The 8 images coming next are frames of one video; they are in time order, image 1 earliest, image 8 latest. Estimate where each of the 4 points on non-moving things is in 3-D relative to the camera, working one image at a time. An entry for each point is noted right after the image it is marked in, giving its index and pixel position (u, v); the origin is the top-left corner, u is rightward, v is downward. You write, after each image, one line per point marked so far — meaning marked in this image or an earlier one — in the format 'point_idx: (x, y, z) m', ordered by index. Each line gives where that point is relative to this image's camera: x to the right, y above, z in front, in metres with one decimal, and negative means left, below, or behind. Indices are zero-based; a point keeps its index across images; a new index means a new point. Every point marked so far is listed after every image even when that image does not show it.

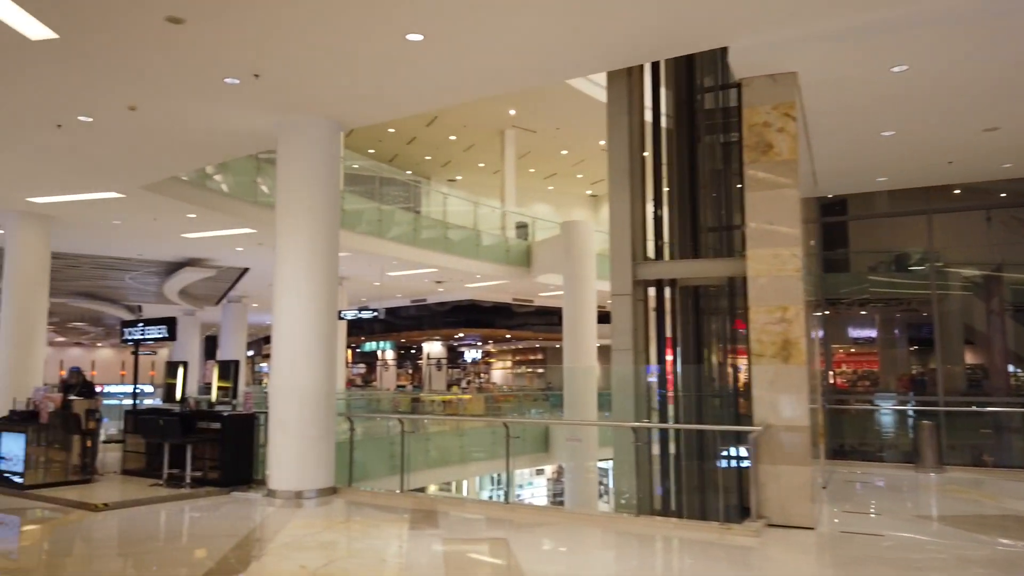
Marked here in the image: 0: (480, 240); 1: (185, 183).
0: (-0.8, +1.2, +18.3) m
1: (-4.9, +1.6, +11.1) m
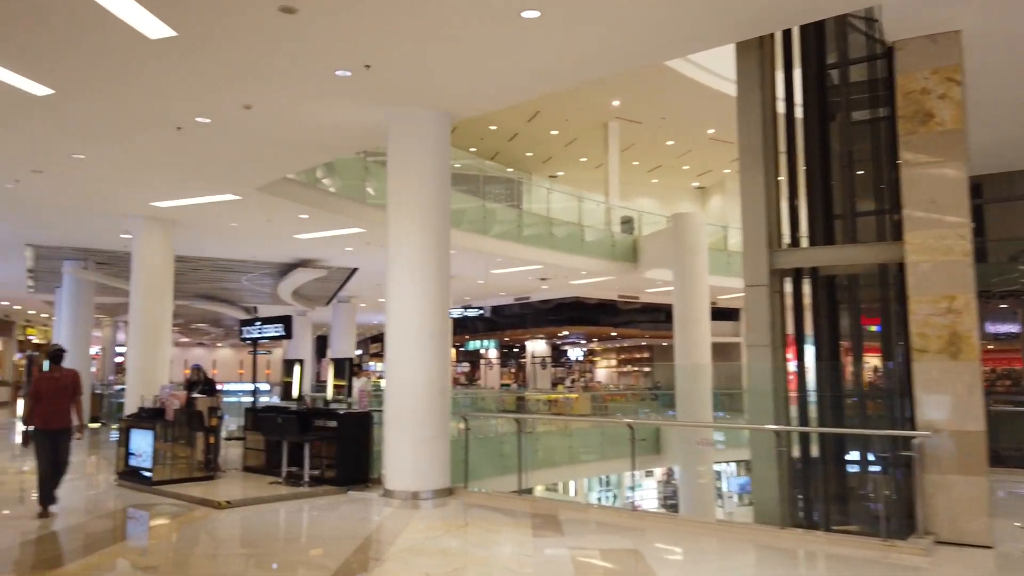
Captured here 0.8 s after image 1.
0: (+1.8, +1.3, +17.8) m
1: (-3.3, +1.6, +11.2) m
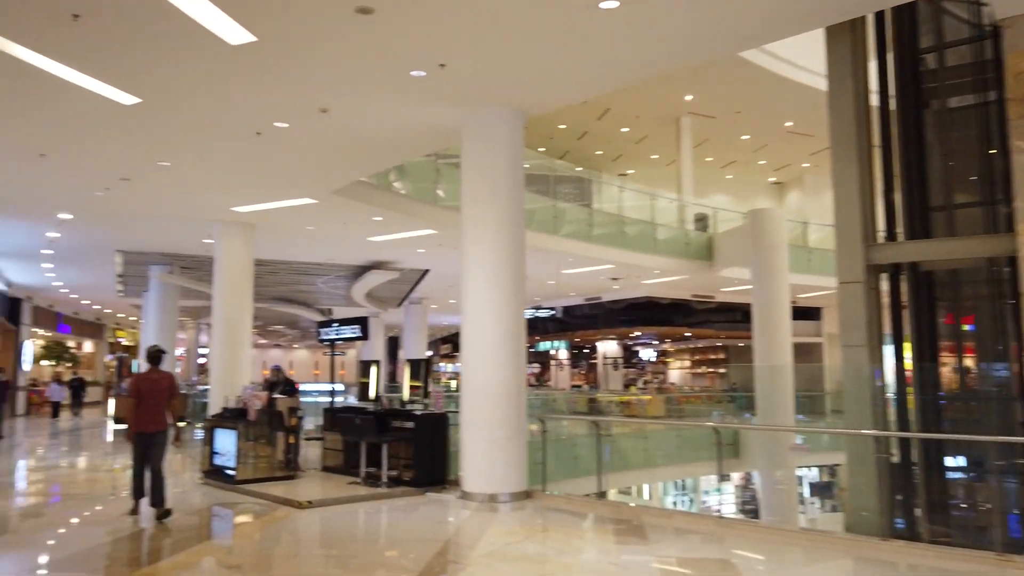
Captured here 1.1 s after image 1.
0: (+3.5, +1.3, +17.5) m
1: (-2.1, +1.6, +11.3) m
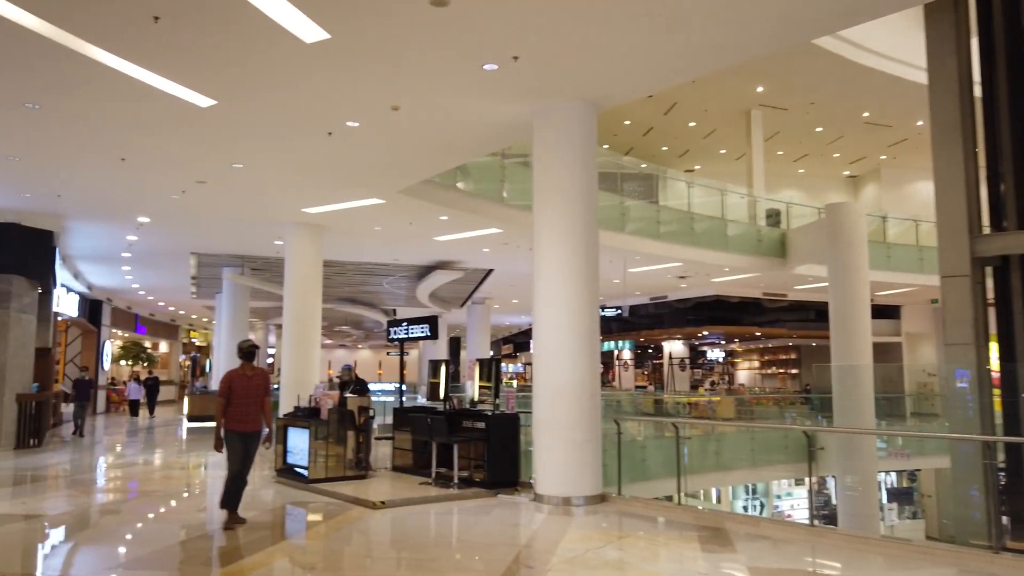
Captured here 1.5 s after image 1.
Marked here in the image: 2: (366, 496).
0: (+5.0, +1.4, +16.9) m
1: (-1.1, +1.6, +11.3) m
2: (-1.5, -2.1, +7.3) m
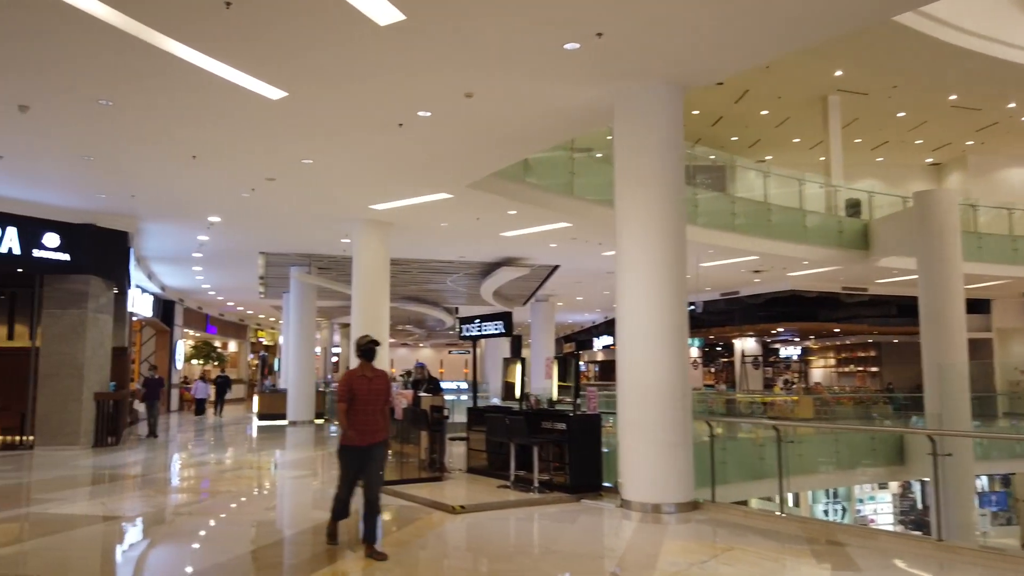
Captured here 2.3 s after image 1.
0: (+6.5, +1.5, +16.1) m
1: (-0.1, +1.6, +11.0) m
2: (-0.7, -2.0, +7.0) m
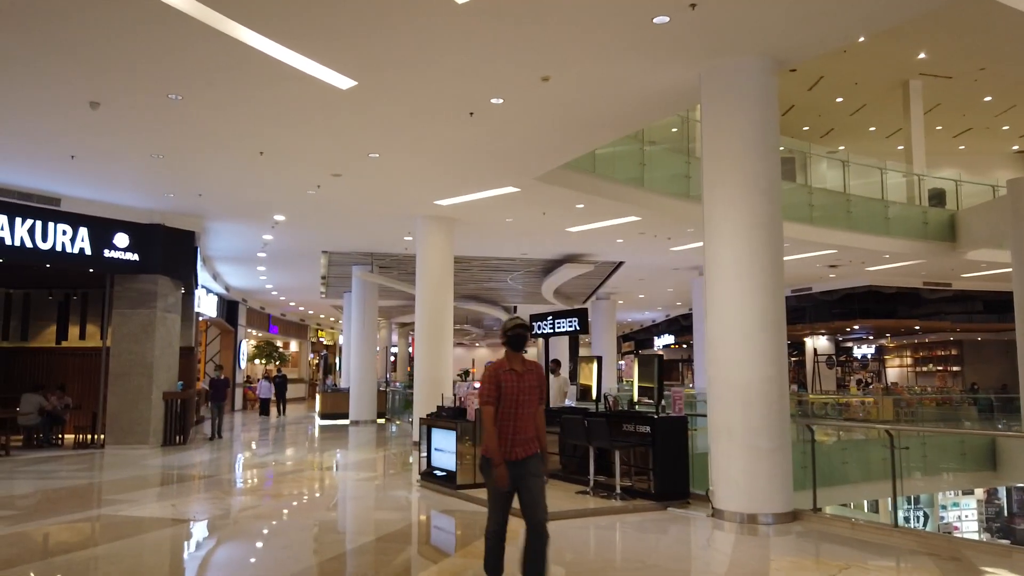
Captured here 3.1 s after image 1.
0: (+7.8, +1.6, +15.2) m
1: (+0.9, +1.7, +10.6) m
2: (+0.1, -2.0, +6.6) m
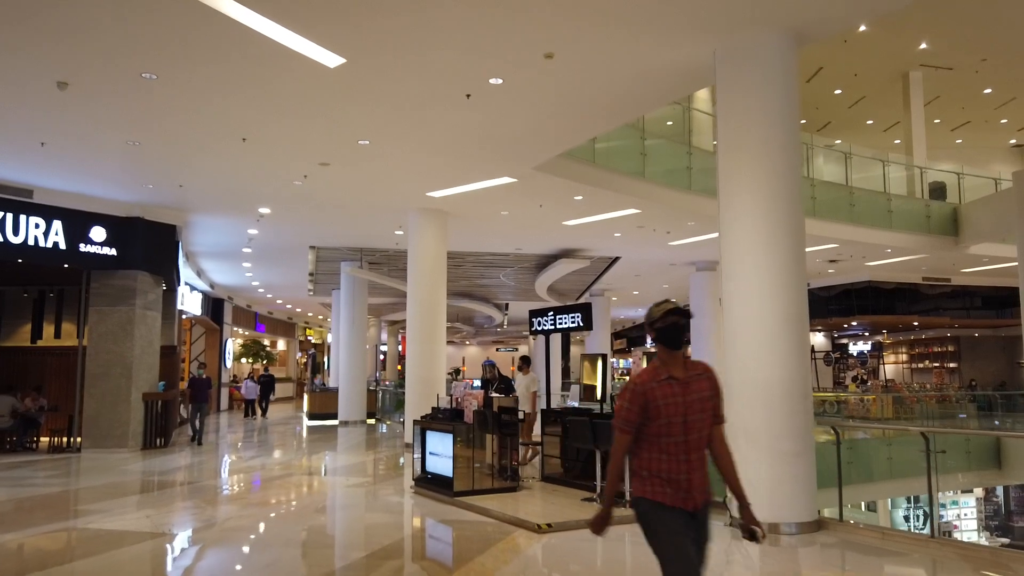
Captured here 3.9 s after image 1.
0: (+7.7, +1.7, +14.9) m
1: (+0.9, +1.8, +10.1) m
2: (+0.1, -1.9, +6.2) m
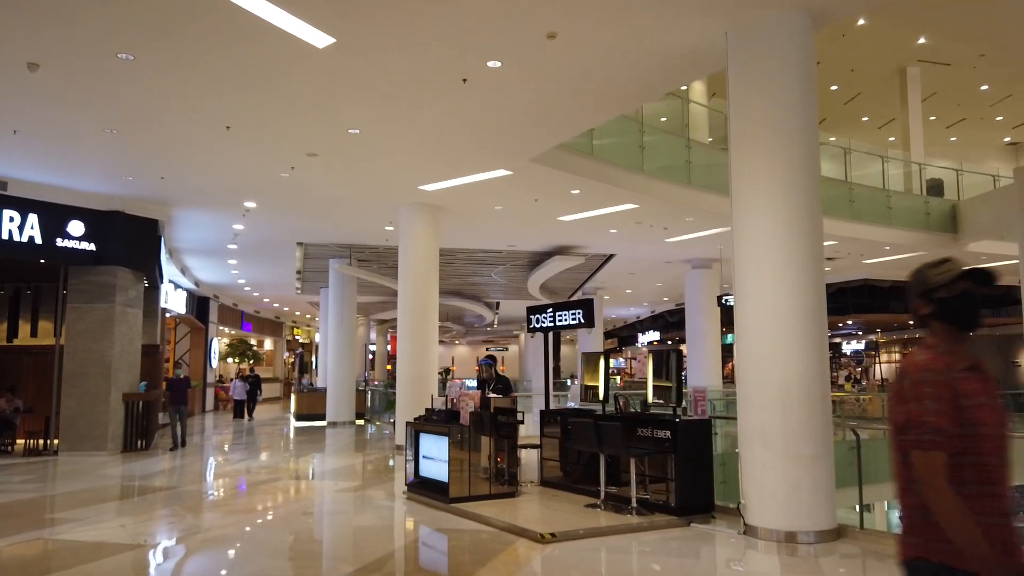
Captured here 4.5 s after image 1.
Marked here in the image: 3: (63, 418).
0: (+7.6, +1.7, +14.7) m
1: (+0.8, +1.8, +9.8) m
2: (+0.1, -1.9, +5.9) m
3: (-6.9, -2.0, +11.3) m
